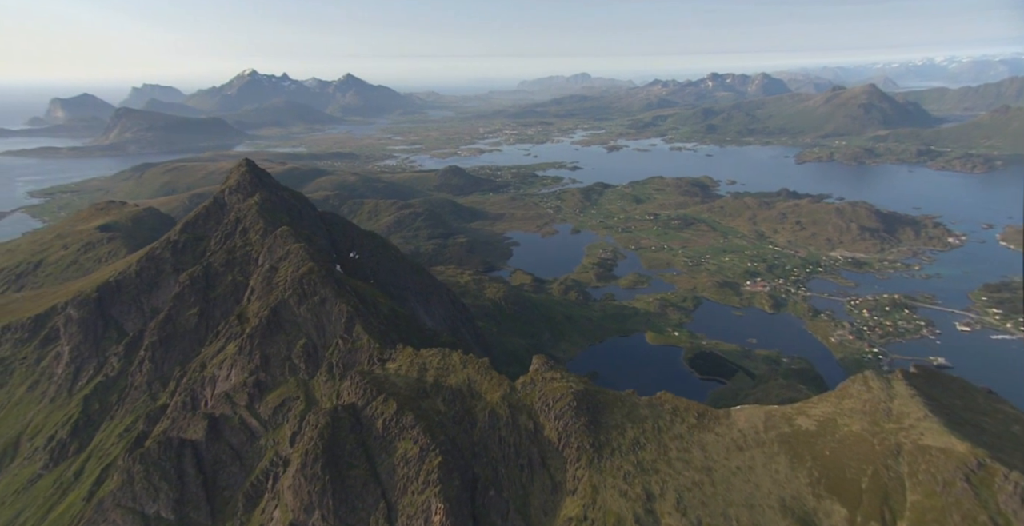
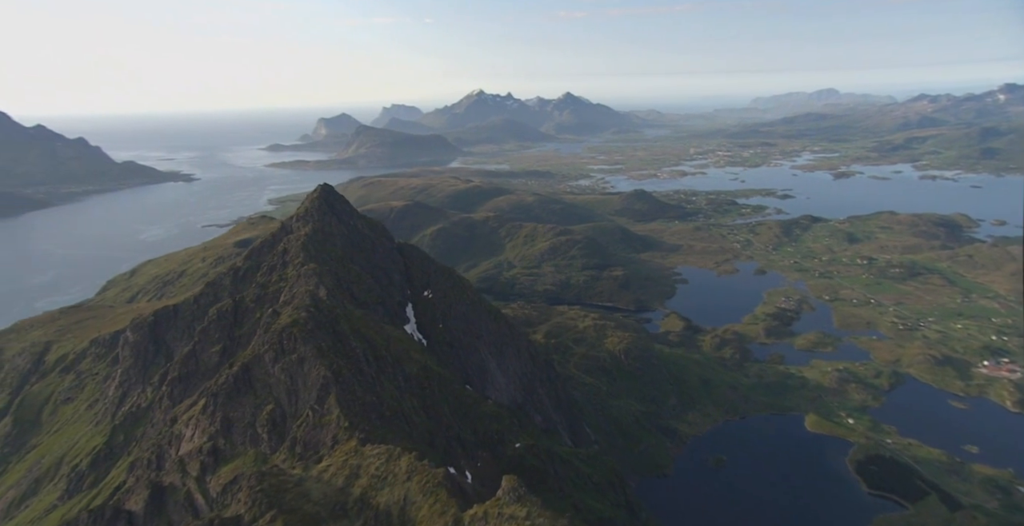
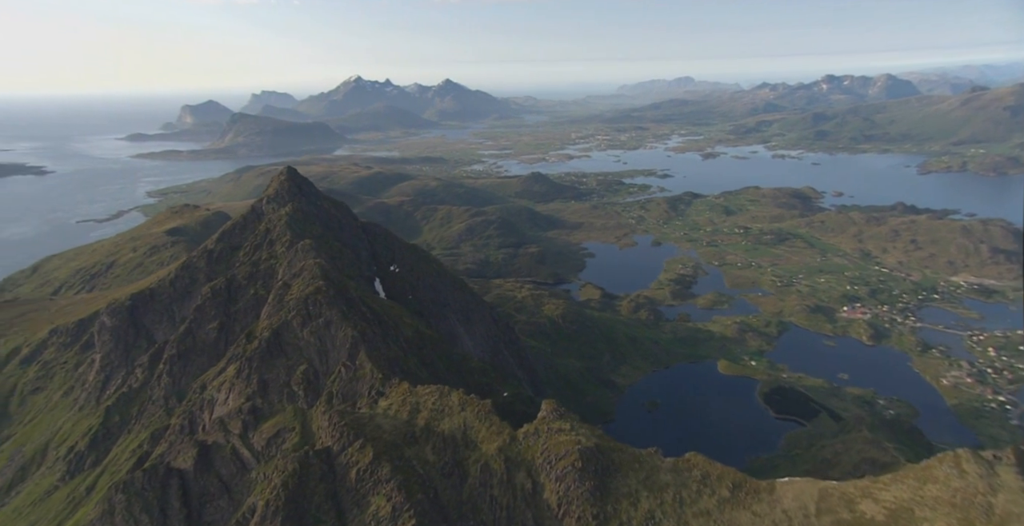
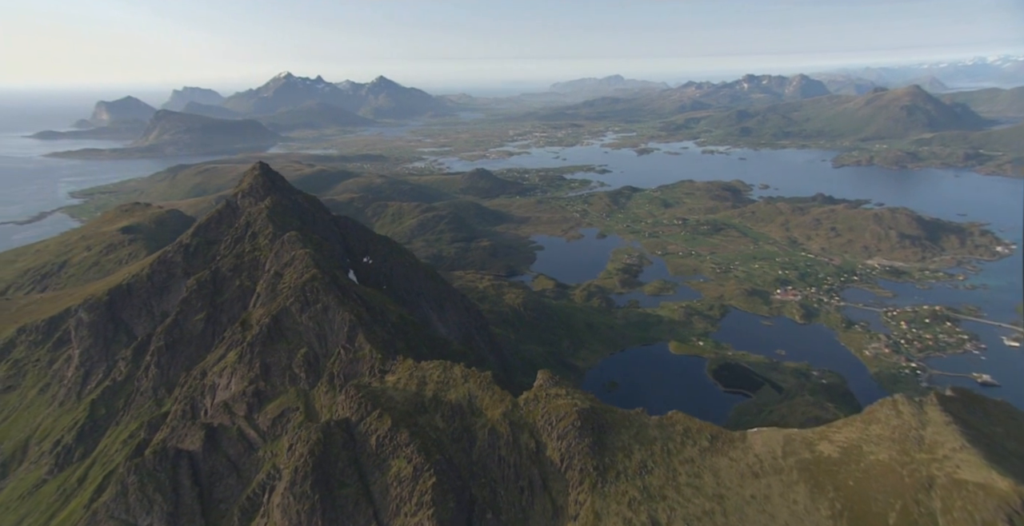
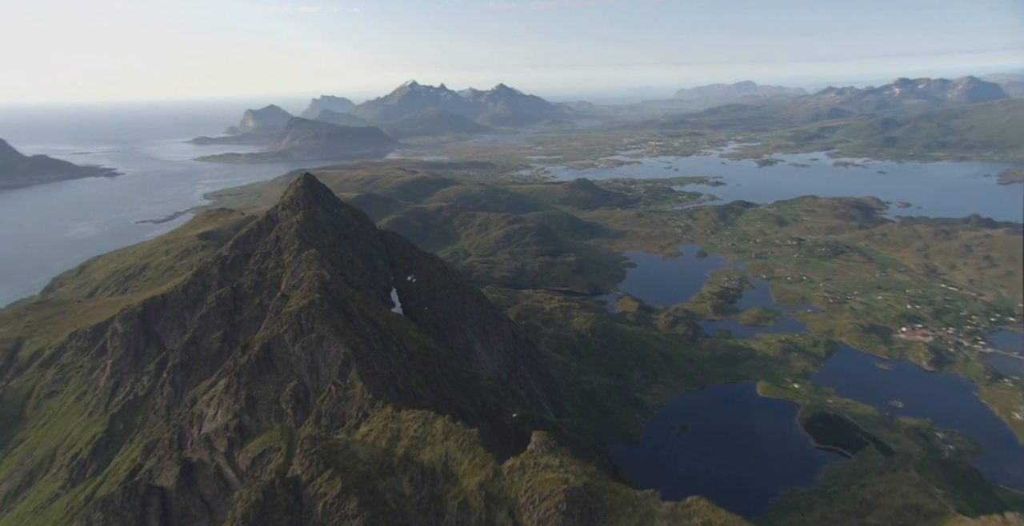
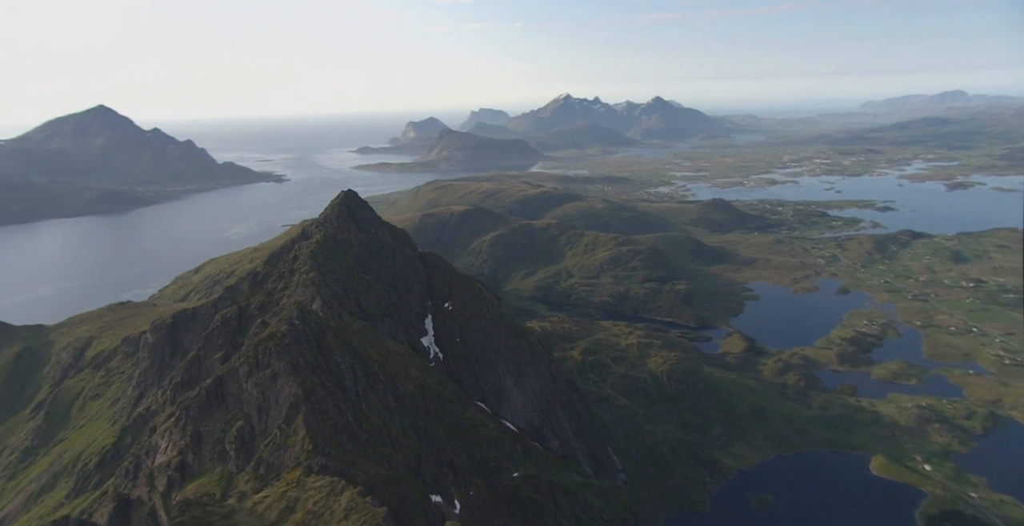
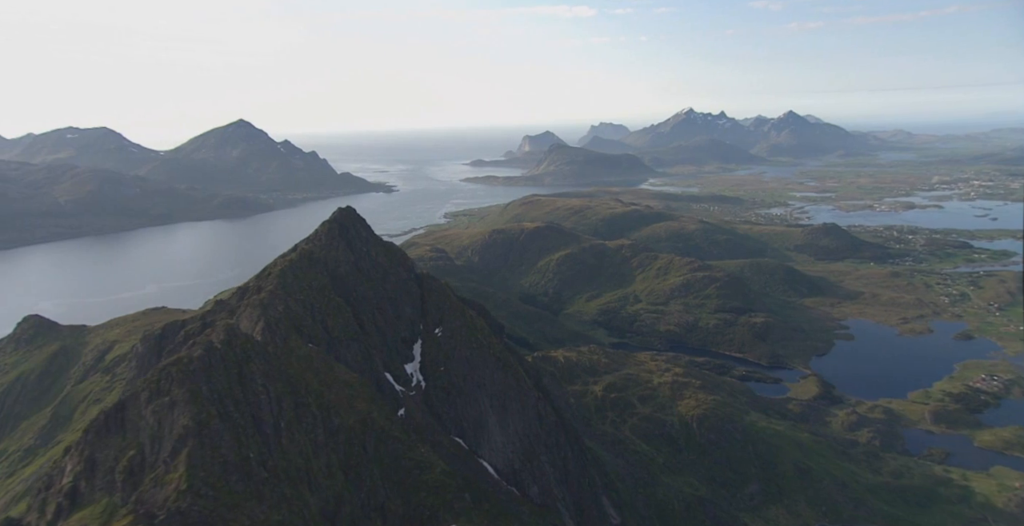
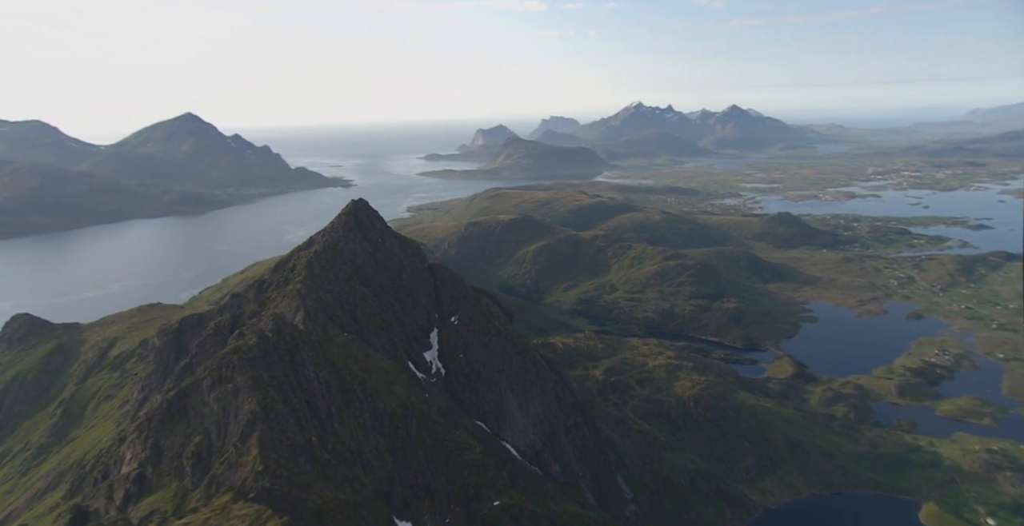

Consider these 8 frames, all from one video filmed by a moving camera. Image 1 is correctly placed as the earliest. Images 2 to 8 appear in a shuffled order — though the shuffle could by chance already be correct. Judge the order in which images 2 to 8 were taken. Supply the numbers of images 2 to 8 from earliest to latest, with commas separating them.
4, 3, 5, 2, 6, 8, 7
